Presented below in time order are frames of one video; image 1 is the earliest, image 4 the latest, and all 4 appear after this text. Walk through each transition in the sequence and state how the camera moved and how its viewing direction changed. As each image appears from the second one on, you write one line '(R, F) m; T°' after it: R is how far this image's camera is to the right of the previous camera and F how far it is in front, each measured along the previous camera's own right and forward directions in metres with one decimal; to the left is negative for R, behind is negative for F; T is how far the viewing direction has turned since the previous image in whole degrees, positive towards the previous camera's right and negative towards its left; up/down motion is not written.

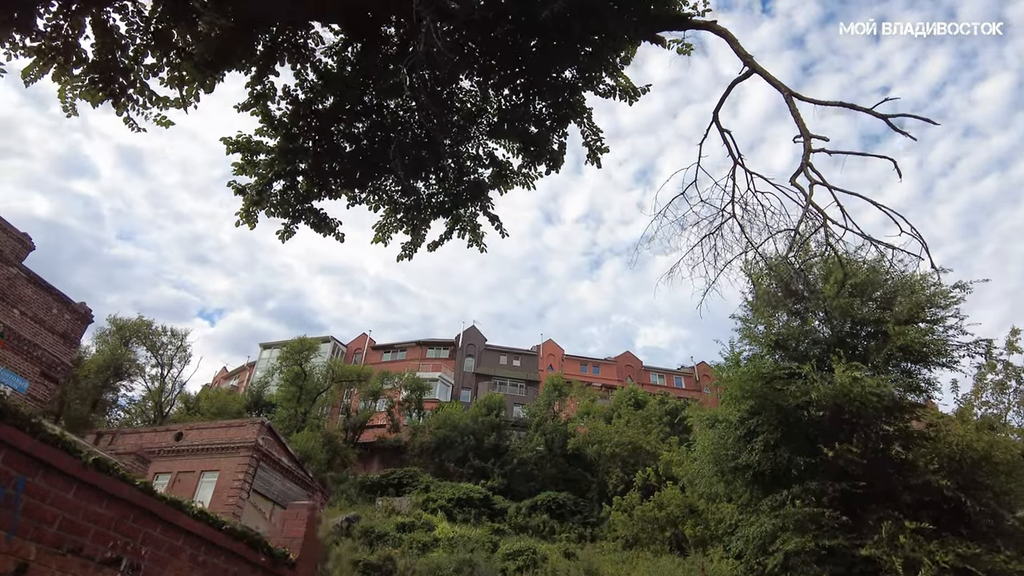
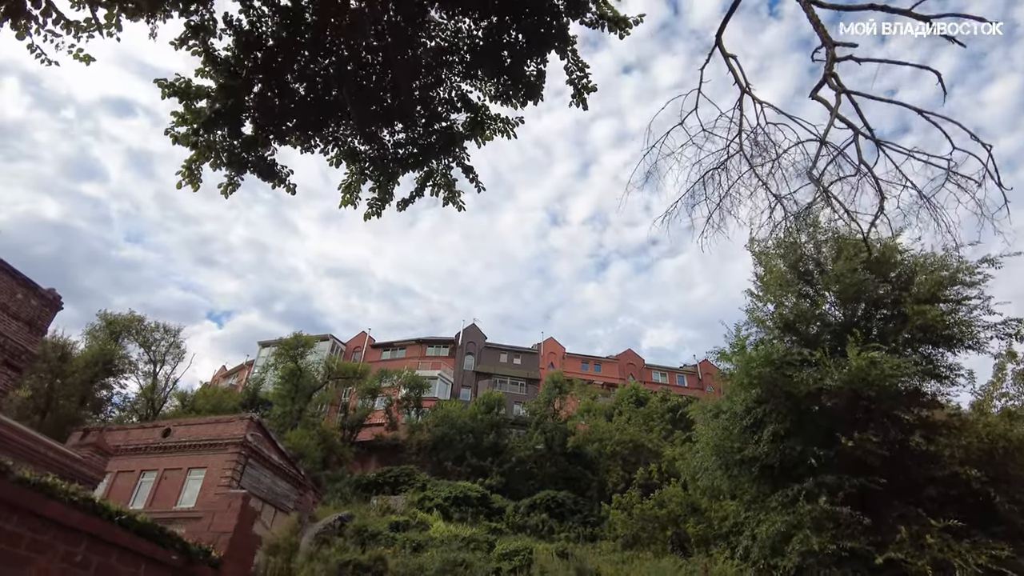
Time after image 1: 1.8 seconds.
(+0.3, +1.1) m; 0°
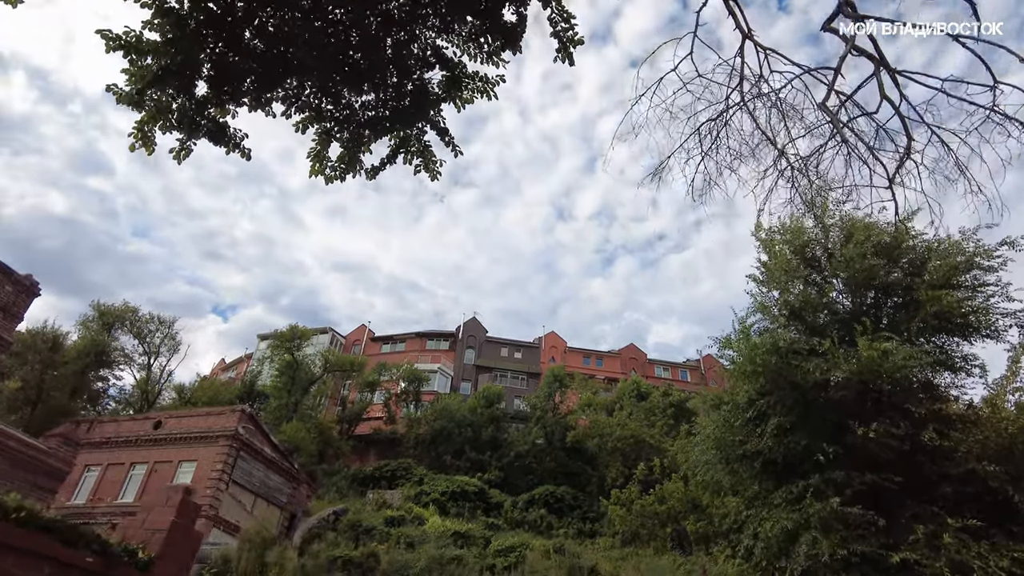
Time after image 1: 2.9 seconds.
(+0.3, +0.7) m; 0°
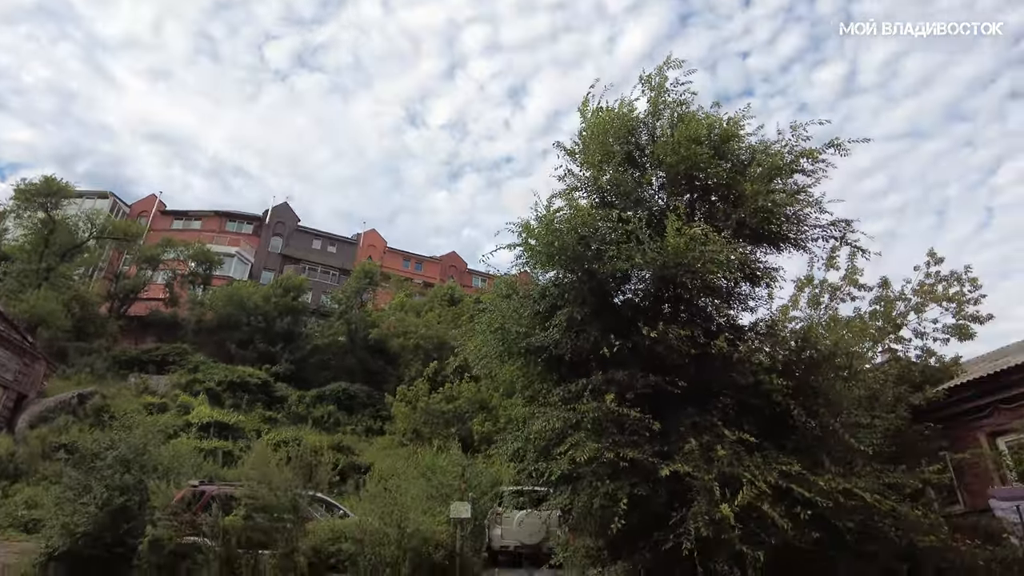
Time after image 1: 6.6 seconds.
(+1.2, +2.3) m; +15°
